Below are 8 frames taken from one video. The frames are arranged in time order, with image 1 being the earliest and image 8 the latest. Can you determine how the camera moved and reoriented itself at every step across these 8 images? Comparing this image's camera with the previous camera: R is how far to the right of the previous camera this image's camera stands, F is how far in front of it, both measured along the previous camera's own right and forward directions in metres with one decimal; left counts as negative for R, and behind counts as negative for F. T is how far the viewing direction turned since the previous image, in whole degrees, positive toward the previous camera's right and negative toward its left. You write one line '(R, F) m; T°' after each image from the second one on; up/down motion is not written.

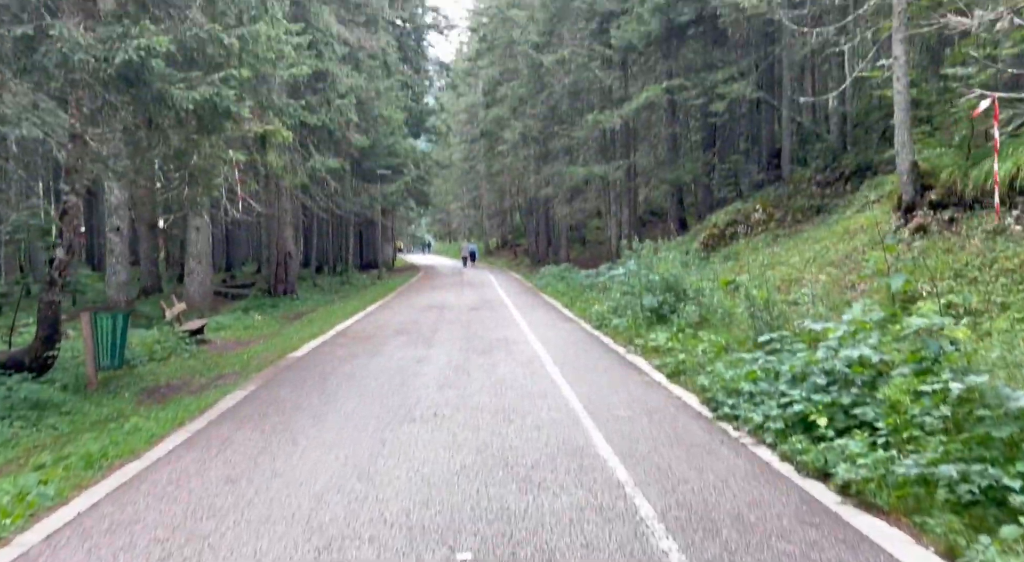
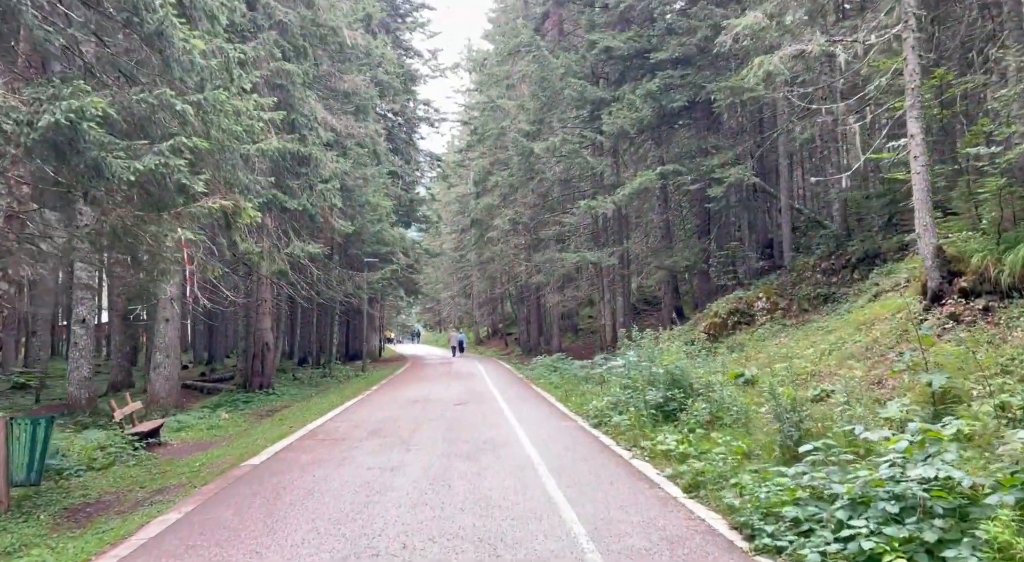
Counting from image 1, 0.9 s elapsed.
(0.0, +1.2) m; +1°
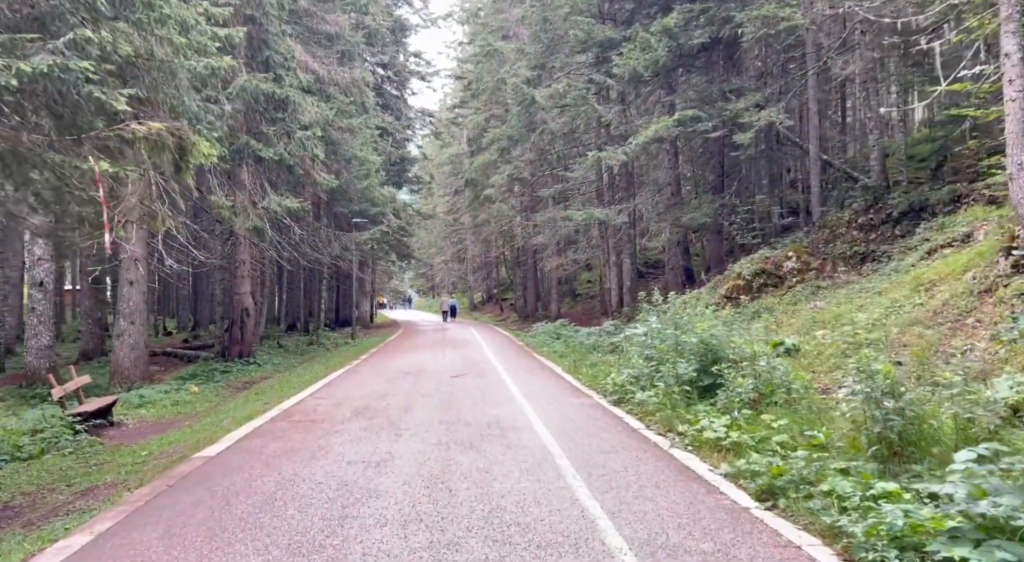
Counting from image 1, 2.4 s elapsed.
(-0.2, +1.9) m; +1°
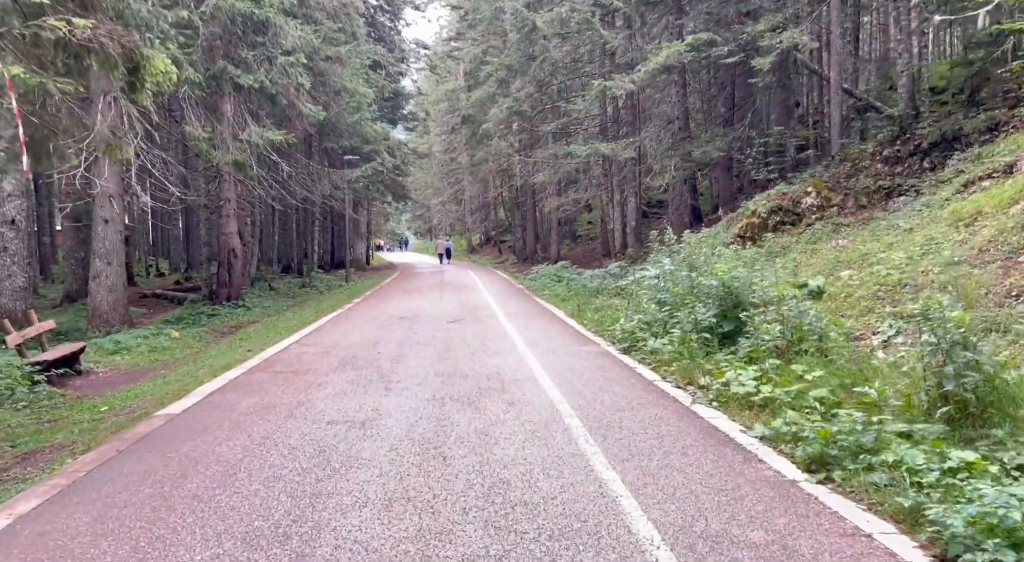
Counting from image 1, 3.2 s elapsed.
(0.0, +1.0) m; 0°
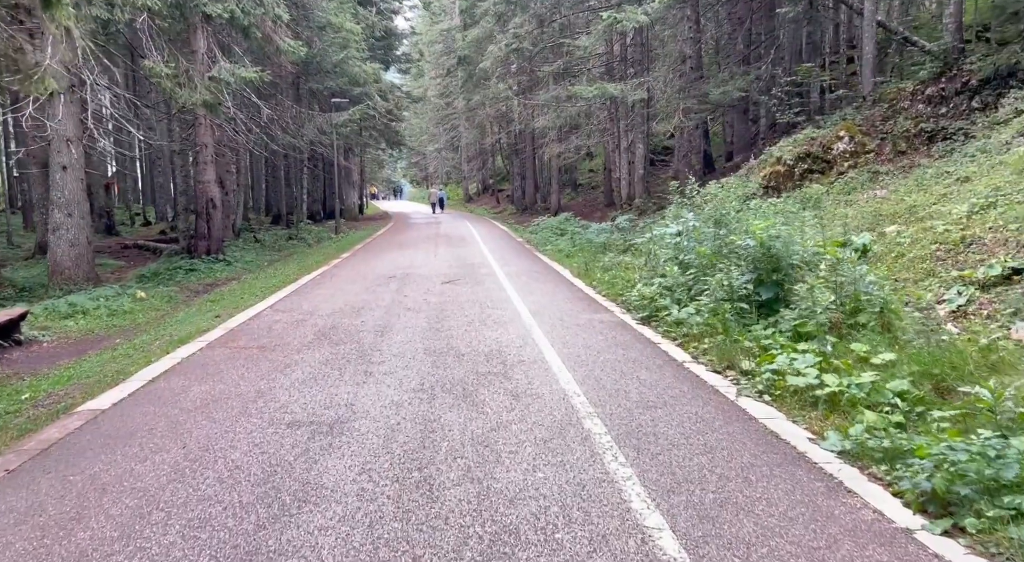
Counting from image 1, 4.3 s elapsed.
(-0.1, +1.4) m; 0°
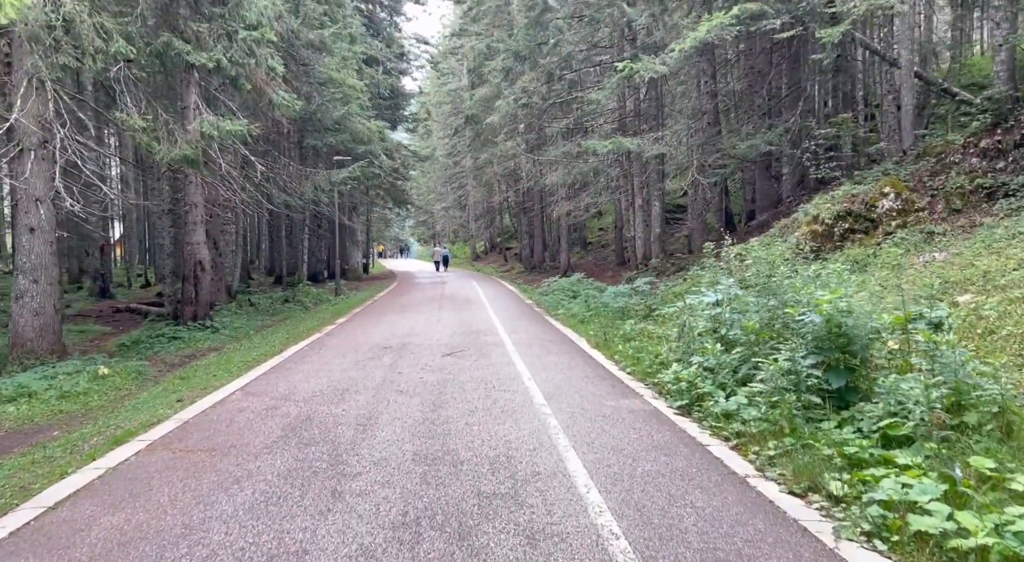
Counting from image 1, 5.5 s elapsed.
(0.0, +1.5) m; -1°
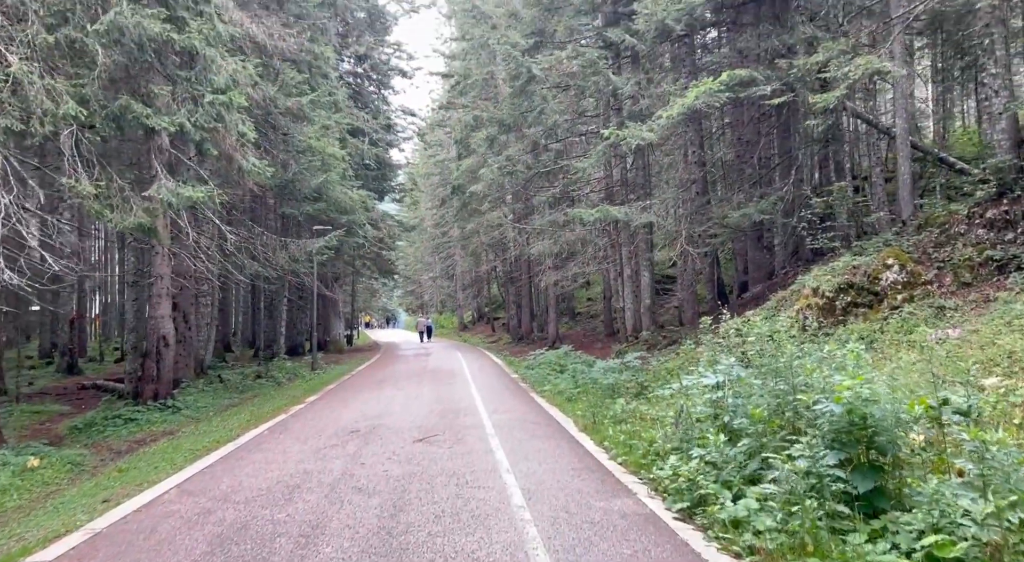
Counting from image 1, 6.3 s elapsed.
(+0.2, +0.9) m; +1°
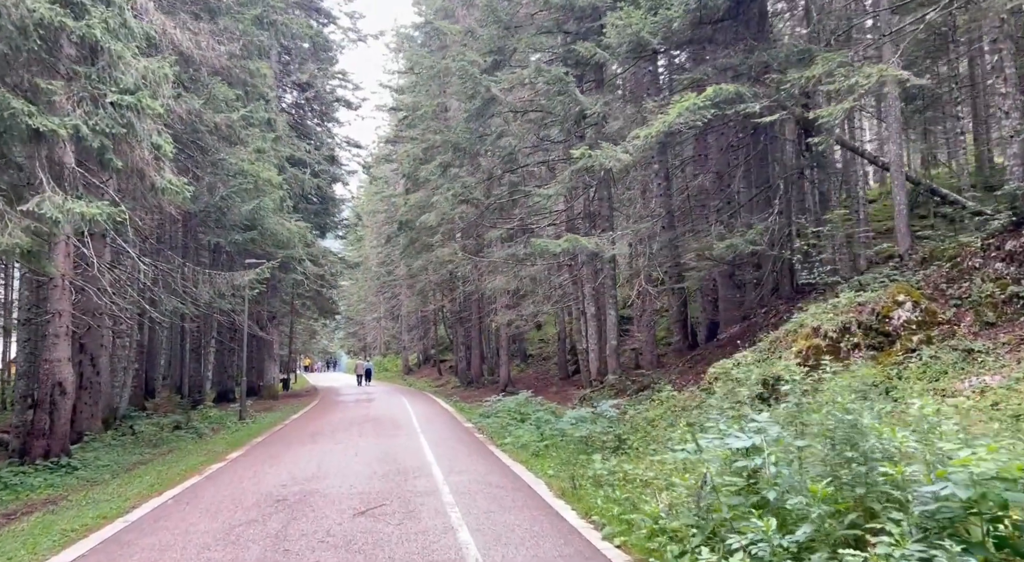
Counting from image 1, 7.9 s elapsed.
(-0.3, +1.8) m; +4°
